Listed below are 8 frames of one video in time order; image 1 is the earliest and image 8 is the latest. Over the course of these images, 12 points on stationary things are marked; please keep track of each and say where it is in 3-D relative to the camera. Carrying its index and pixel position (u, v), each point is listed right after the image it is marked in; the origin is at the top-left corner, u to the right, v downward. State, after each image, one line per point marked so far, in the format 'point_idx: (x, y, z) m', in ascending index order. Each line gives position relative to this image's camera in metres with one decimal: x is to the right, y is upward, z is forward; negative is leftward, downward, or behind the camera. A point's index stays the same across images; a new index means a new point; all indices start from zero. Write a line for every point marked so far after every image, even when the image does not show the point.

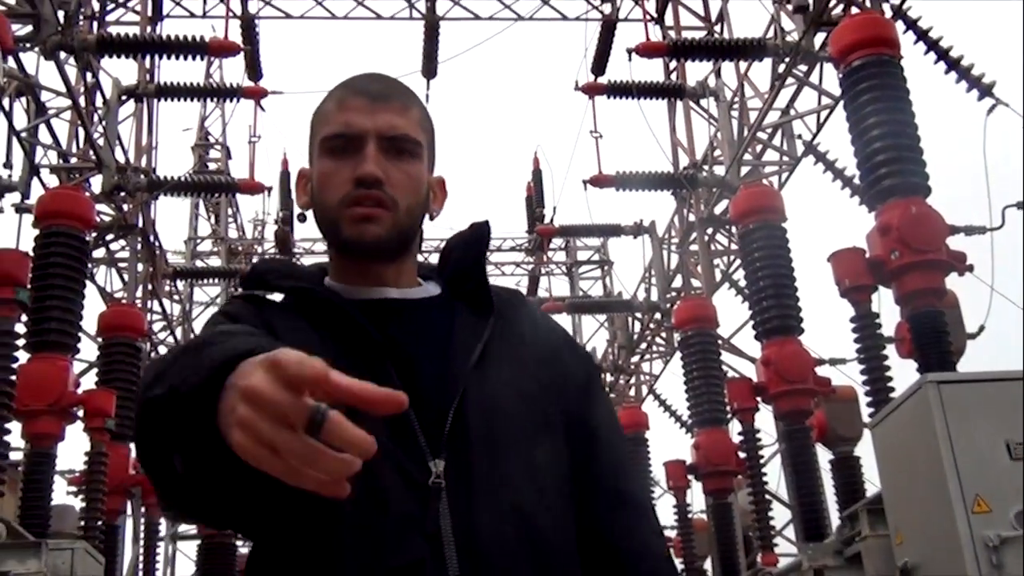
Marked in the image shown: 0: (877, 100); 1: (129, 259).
0: (+2.5, +1.3, +6.3) m
1: (-2.9, +0.2, +7.1) m
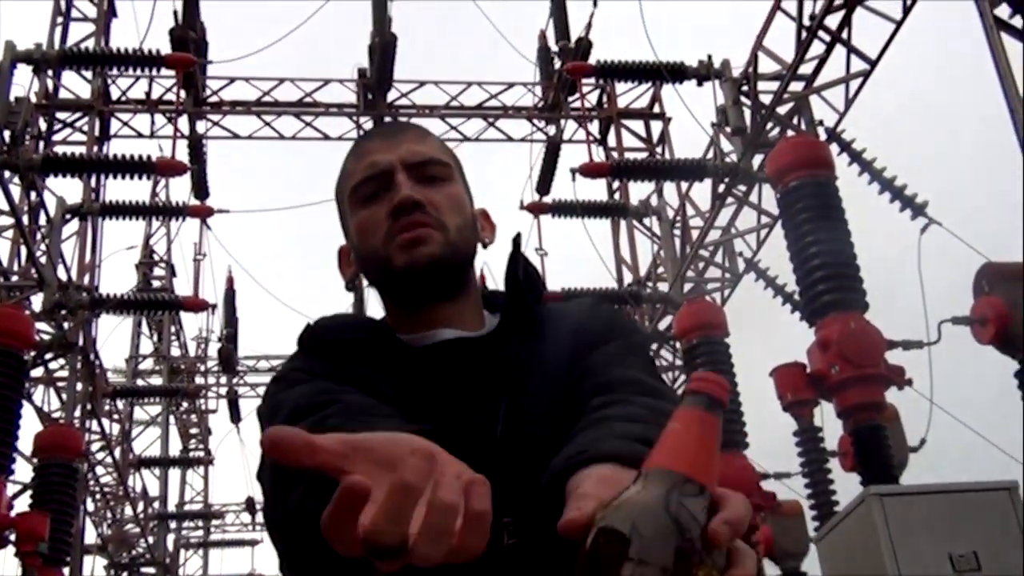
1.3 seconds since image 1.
0: (+2.1, +0.5, +6.4) m
1: (-3.4, -0.7, +6.9) m
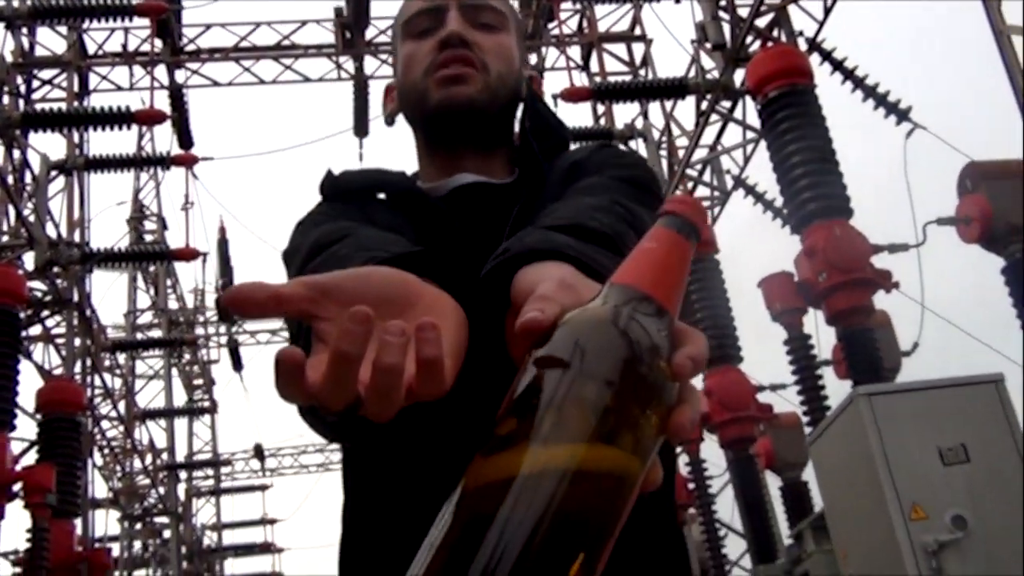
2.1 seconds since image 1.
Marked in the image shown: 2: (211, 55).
0: (+2.0, +1.1, +6.4) m
1: (-3.4, -0.3, +7.0) m
2: (-2.3, +1.8, +7.1) m
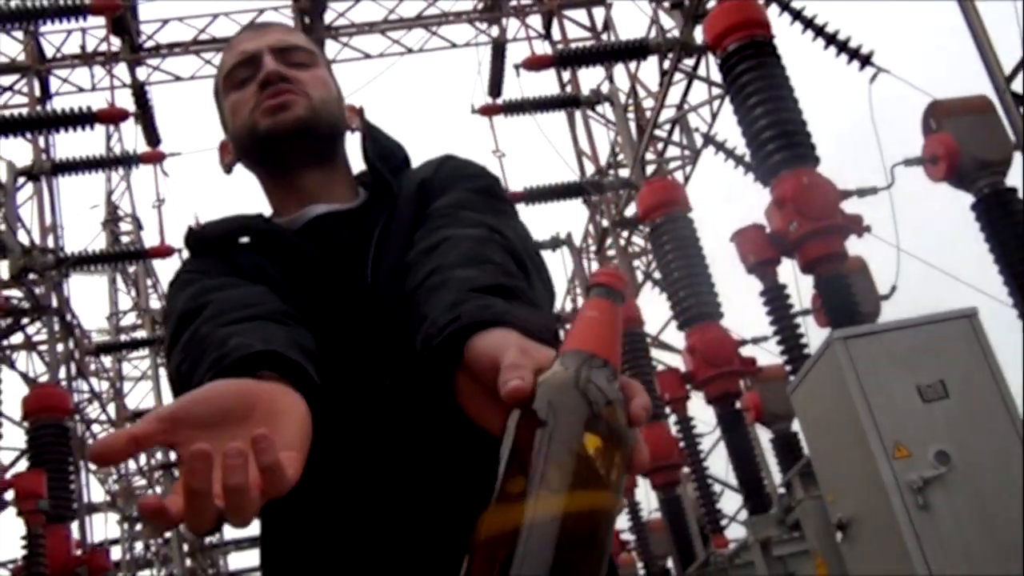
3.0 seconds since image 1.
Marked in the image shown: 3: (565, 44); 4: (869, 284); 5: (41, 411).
0: (+1.7, +1.5, +6.4) m
1: (-3.6, -0.4, +7.0) m
2: (-2.6, +1.9, +7.1) m
3: (+0.4, +2.0, +7.6) m
4: (+2.6, 0.0, +6.7) m
5: (-3.5, -0.9, +6.8) m
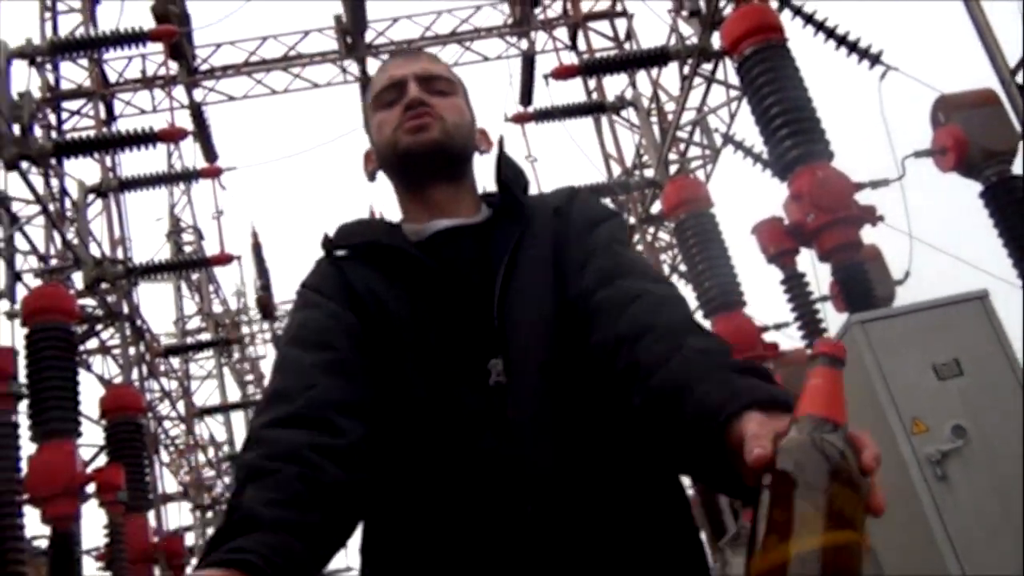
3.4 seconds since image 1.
0: (+2.0, +1.6, +6.9) m
1: (-3.3, -0.4, +7.6) m
2: (-2.4, +1.8, +7.6) m
3: (+0.7, +2.1, +8.1) m
4: (+2.9, +0.1, +7.1) m
5: (-3.2, -1.0, +7.4) m
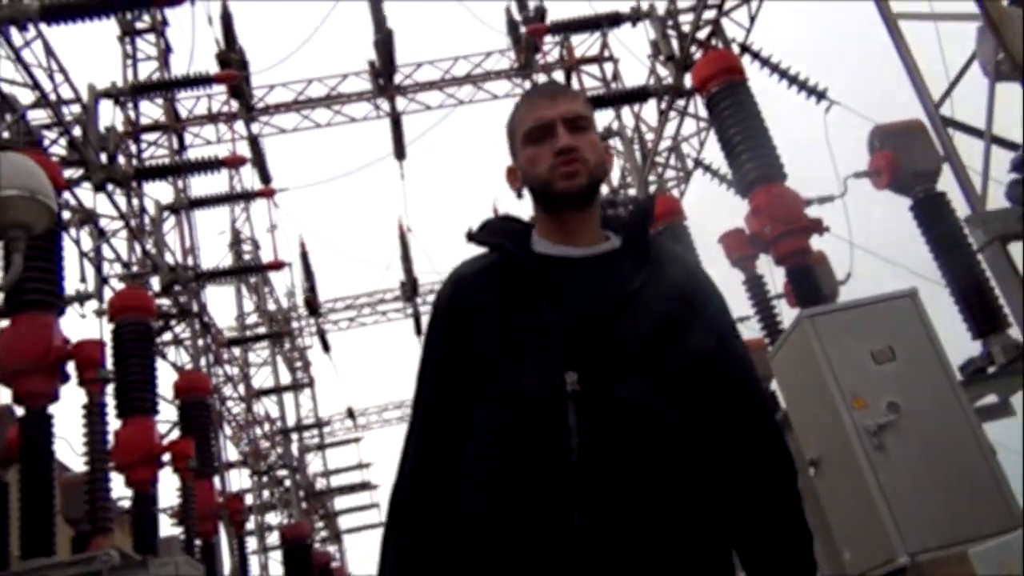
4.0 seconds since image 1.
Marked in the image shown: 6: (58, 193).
0: (+2.0, +1.6, +8.3) m
1: (-3.2, -0.5, +9.0) m
2: (-2.3, +1.8, +9.1) m
3: (+0.7, +2.1, +9.6) m
4: (+3.0, +0.2, +8.5) m
5: (-3.1, -1.0, +8.8) m
6: (-4.5, +0.9, +9.0) m
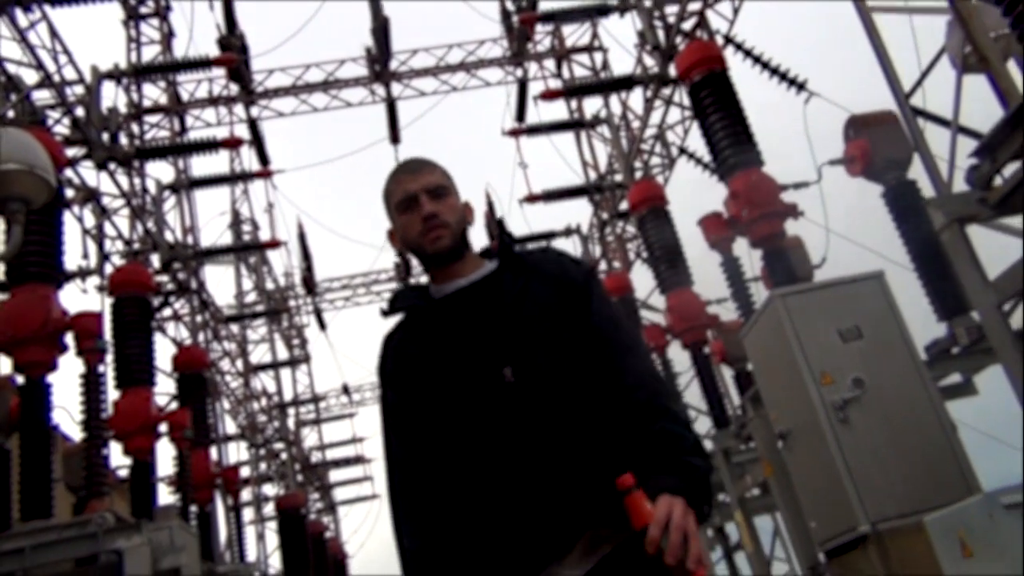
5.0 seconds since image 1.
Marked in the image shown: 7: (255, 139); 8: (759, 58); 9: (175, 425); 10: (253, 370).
0: (+1.9, +1.7, +8.6) m
1: (-3.3, -0.2, +9.4) m
2: (-2.4, +2.0, +9.4) m
3: (+0.6, +2.3, +9.9) m
4: (+2.9, +0.3, +8.9) m
5: (-3.3, -0.8, +9.1) m
6: (-4.6, +1.2, +9.3) m
7: (-2.6, +1.5, +9.4) m
8: (+2.5, +2.3, +9.2) m
9: (-3.1, -1.3, +8.6) m
10: (-3.5, -1.1, +12.3) m
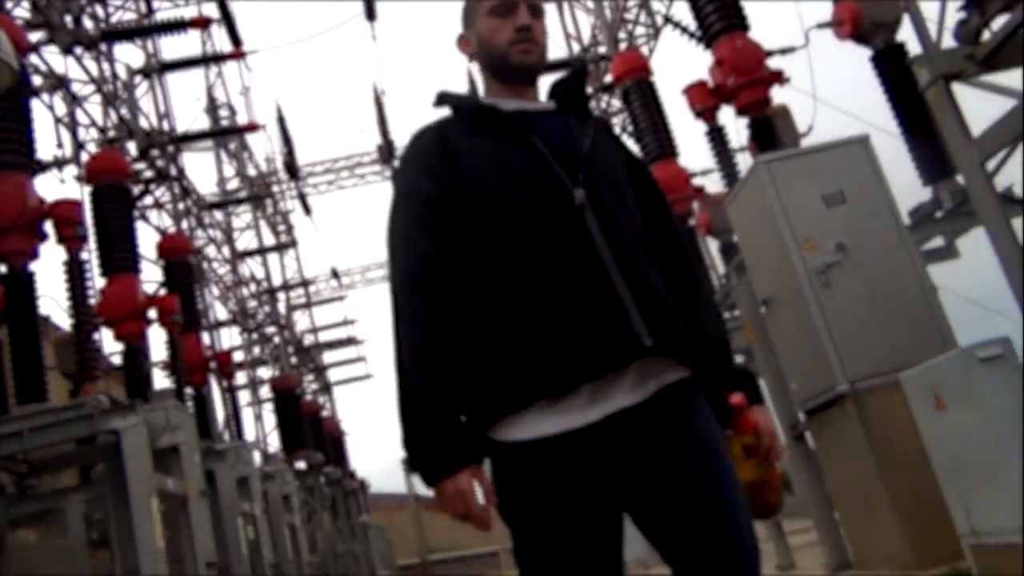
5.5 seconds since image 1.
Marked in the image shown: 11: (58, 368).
0: (+1.7, +2.9, +8.3) m
1: (-3.5, +0.9, +9.3) m
2: (-2.7, +3.2, +9.0) m
3: (+0.4, +3.6, +9.5) m
4: (+2.7, +1.6, +8.8) m
5: (-3.4, +0.4, +9.1) m
6: (-4.8, +2.3, +9.0) m
7: (-2.9, +2.7, +9.0) m
8: (+2.2, +3.6, +8.8) m
9: (-3.3, -0.2, +8.6) m
10: (-3.7, +0.4, +12.3) m
11: (-4.6, -0.8, +9.3) m
